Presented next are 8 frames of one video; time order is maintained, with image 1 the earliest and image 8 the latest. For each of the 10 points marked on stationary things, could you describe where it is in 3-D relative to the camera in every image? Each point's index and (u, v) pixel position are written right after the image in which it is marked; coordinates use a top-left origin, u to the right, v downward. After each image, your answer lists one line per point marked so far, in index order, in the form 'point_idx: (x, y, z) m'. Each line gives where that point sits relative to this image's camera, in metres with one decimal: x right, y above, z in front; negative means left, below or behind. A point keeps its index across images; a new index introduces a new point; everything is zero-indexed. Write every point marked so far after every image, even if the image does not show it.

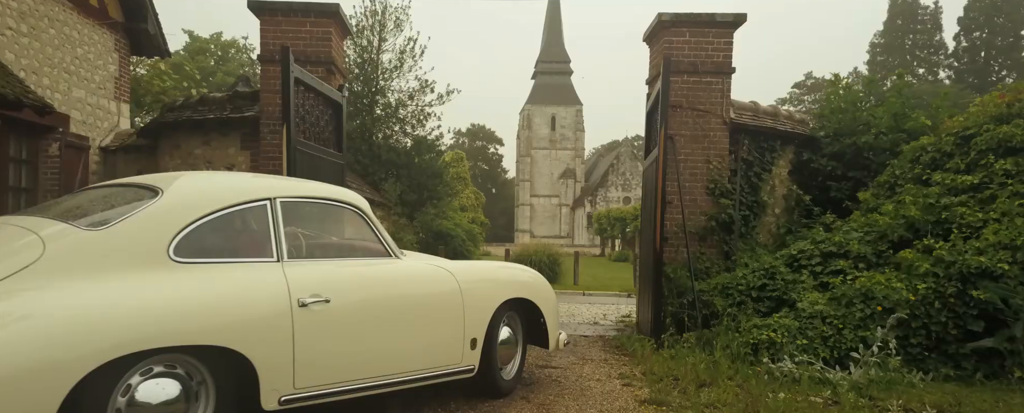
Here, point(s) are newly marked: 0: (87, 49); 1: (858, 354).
0: (-6.4, +2.4, +9.1) m
1: (+2.7, -1.1, +4.7) m
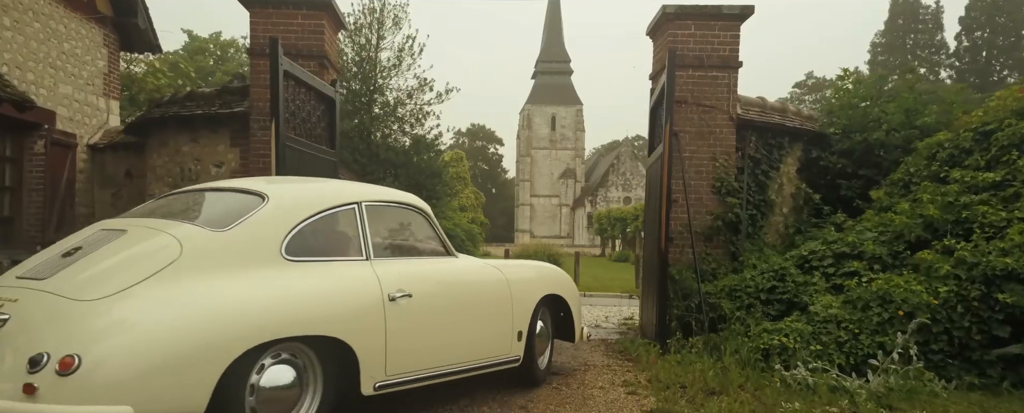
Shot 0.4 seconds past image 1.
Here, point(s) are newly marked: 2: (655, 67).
0: (-6.4, +2.4, +8.9) m
1: (+2.7, -1.1, +4.5) m
2: (+1.8, +1.7, +7.4) m
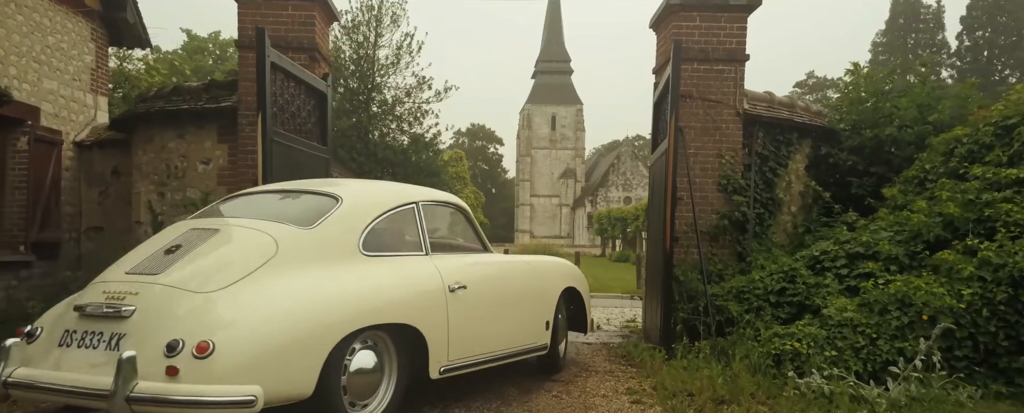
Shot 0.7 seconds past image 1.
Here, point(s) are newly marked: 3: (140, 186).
0: (-6.4, +2.4, +8.6) m
1: (+2.7, -1.1, +4.2) m
2: (+1.7, +1.7, +7.2) m
3: (-4.4, +0.2, +7.2) m
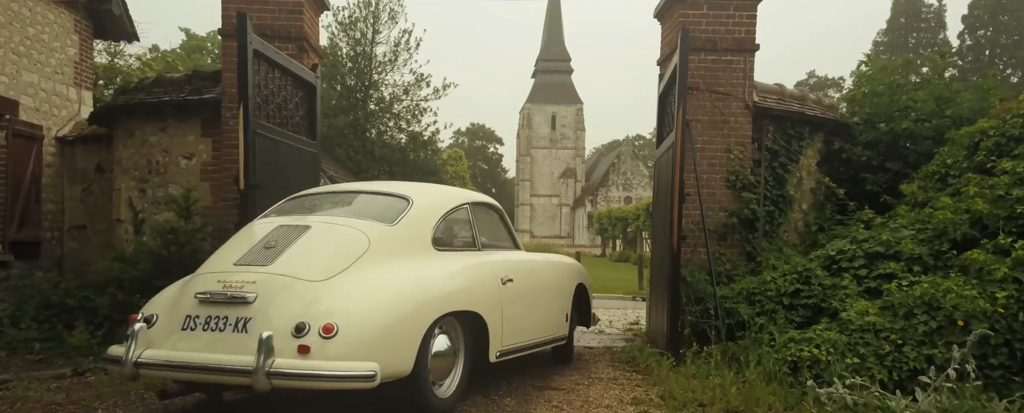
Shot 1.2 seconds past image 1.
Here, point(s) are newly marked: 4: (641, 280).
0: (-6.4, +2.4, +8.3) m
1: (+2.6, -1.1, +3.9) m
2: (+1.7, +1.8, +6.9) m
3: (-4.4, +0.3, +6.9) m
4: (+3.6, -2.1, +17.1) m
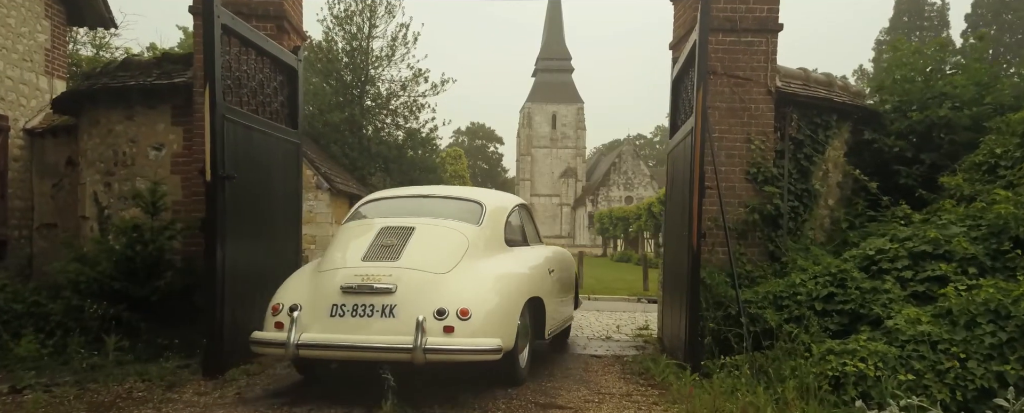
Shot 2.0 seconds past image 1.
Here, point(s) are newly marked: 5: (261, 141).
0: (-6.4, +2.5, +7.7) m
1: (+2.6, -1.0, +3.3) m
2: (+1.7, +1.8, +6.3) m
3: (-4.4, +0.3, +6.3) m
4: (+3.6, -2.0, +16.5) m
5: (-2.2, +0.6, +5.4) m
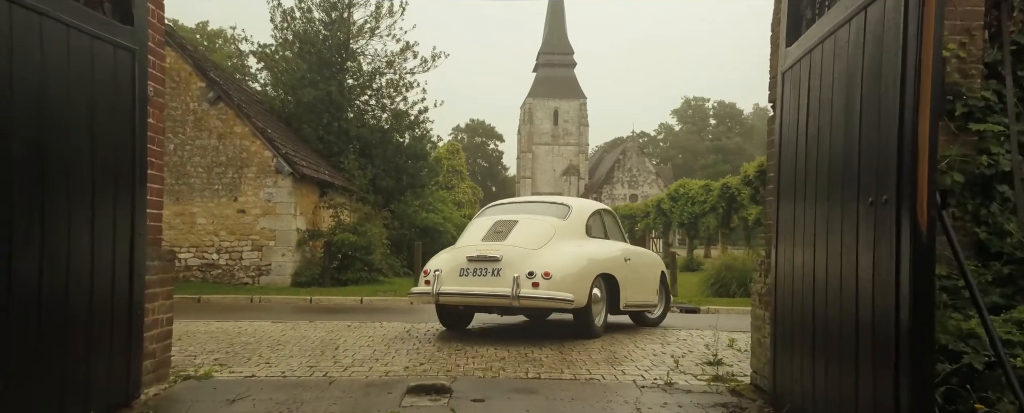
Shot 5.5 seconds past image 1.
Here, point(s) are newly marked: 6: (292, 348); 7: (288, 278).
0: (-6.4, +2.7, +5.0) m
1: (+2.6, -0.8, +0.6) m
2: (+1.7, +2.0, +3.6) m
3: (-4.4, +0.6, +3.6) m
4: (+3.6, -1.8, +13.8) m
5: (-2.2, +0.8, +2.7) m
6: (-2.0, -1.3, +5.6) m
7: (-4.7, -1.5, +12.8) m
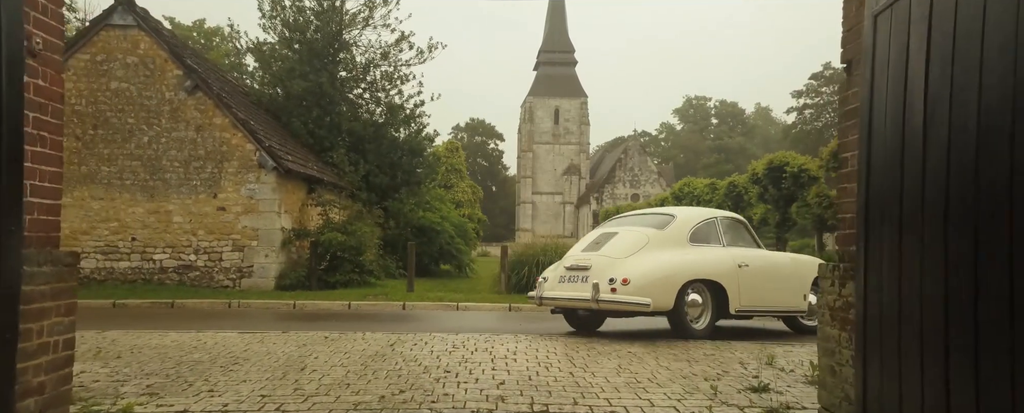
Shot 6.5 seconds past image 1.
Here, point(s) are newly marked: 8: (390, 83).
0: (-6.4, +2.8, +4.1) m
1: (+2.6, -0.7, -0.3) m
2: (+1.7, +2.1, +2.7) m
3: (-4.4, +0.6, +2.7) m
4: (+3.7, -1.7, +12.9) m
5: (-2.2, +0.9, +1.8) m
6: (-2.0, -1.2, +4.6) m
7: (-4.7, -1.4, +11.9) m
8: (-3.6, +3.7, +18.3) m
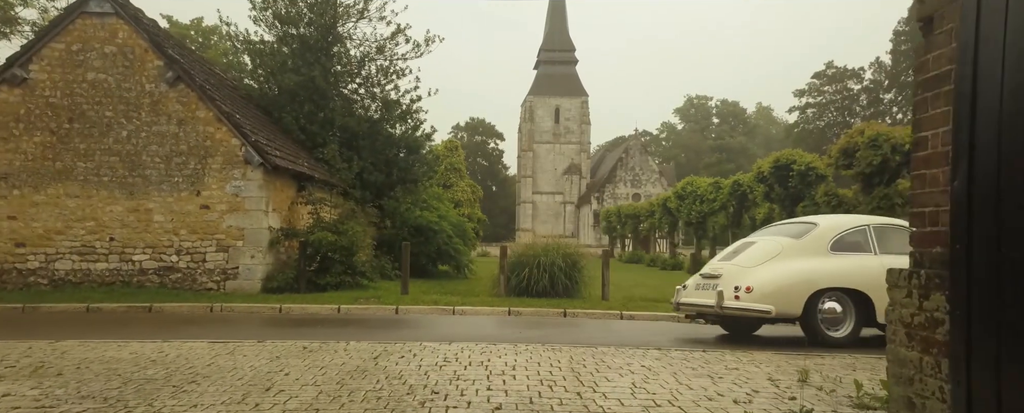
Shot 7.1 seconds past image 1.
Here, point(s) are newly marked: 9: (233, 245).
0: (-6.4, +2.8, +3.5) m
1: (+2.6, -0.7, -0.9) m
2: (+1.7, +2.1, +2.1) m
3: (-4.4, +0.7, +2.1) m
4: (+3.6, -1.7, +12.3) m
5: (-2.2, +0.9, +1.2) m
6: (-2.0, -1.2, +4.0) m
7: (-4.7, -1.4, +11.3) m
8: (-3.6, +3.7, +17.7) m
9: (-5.2, -0.7, +11.3) m
